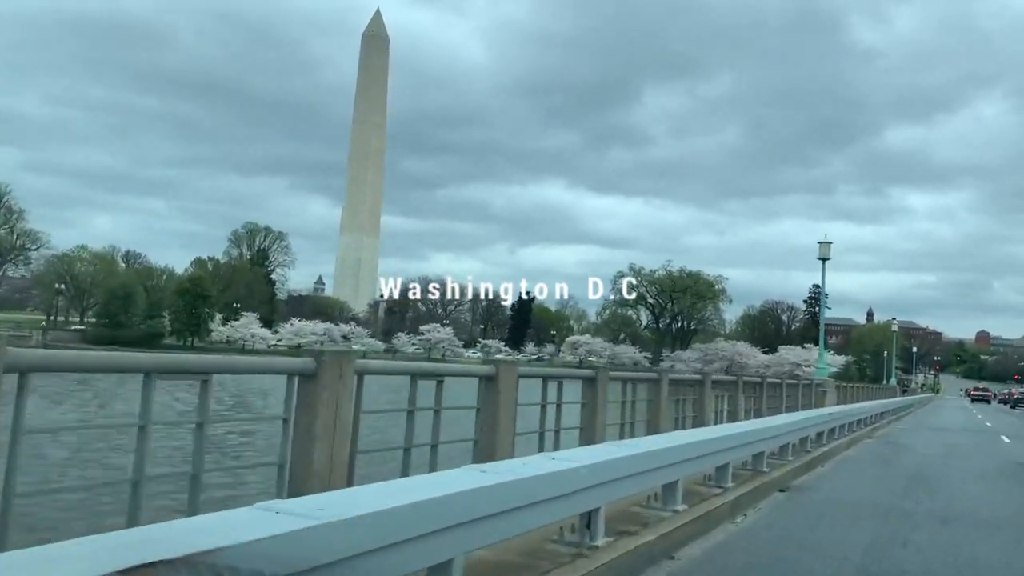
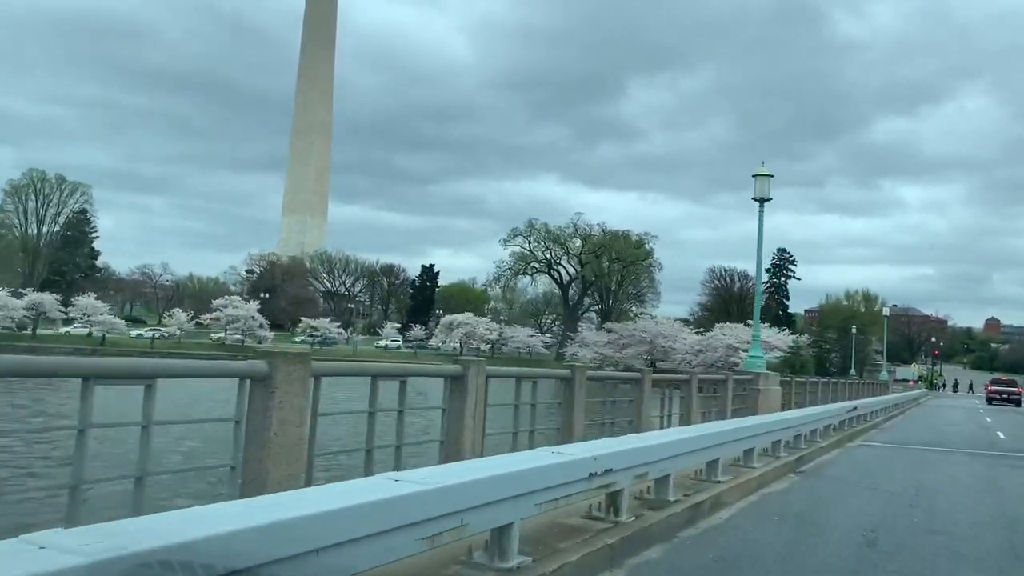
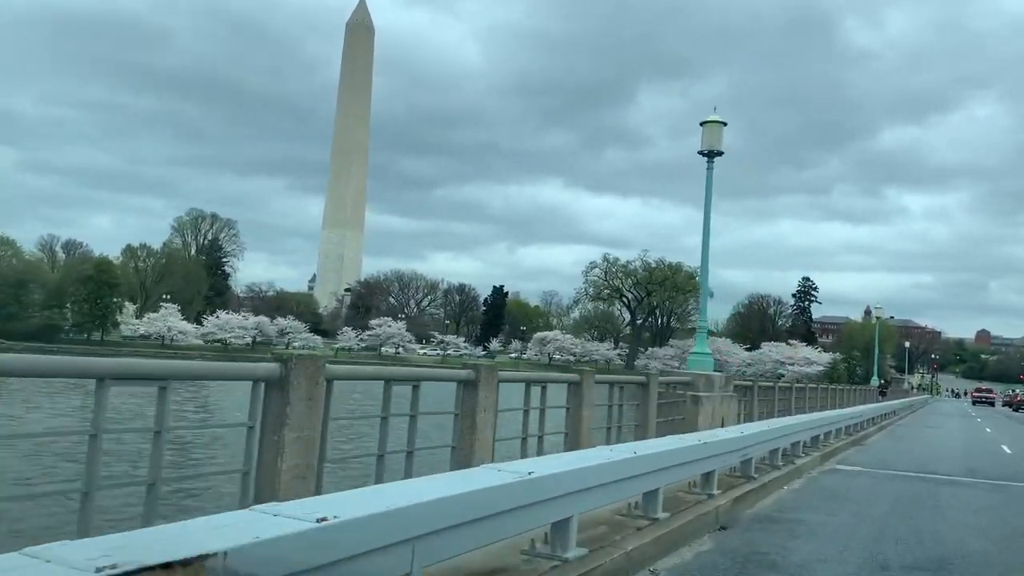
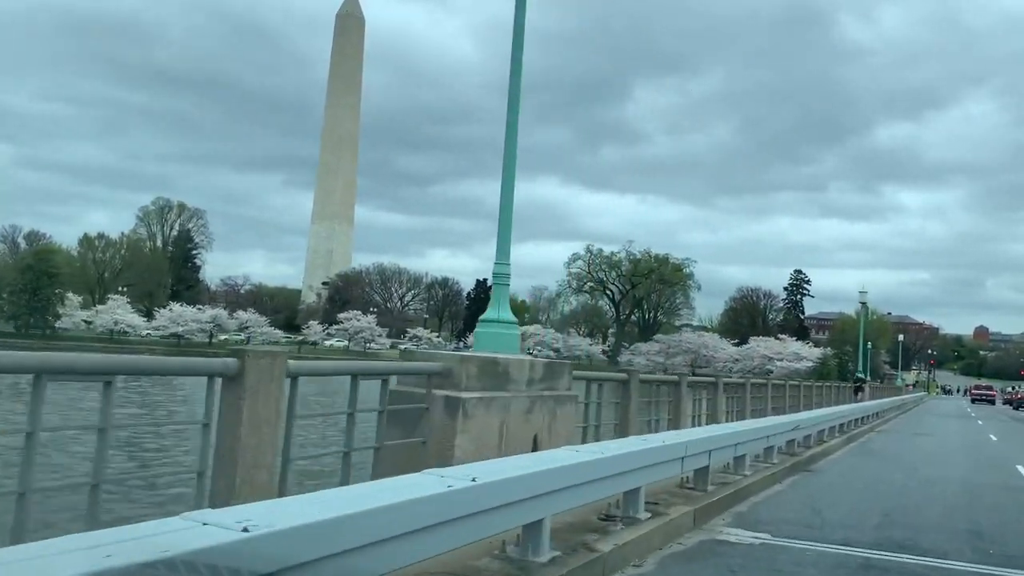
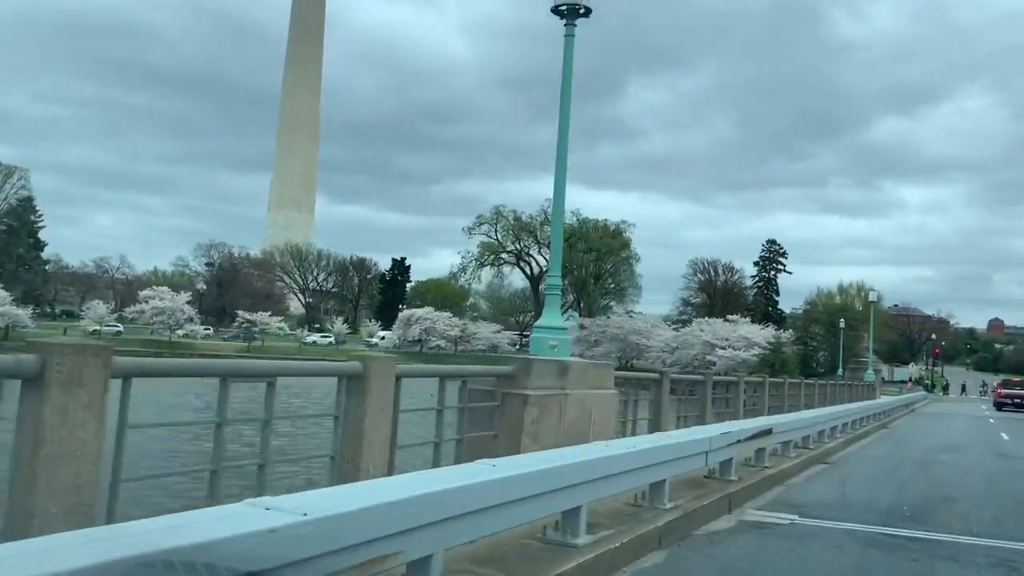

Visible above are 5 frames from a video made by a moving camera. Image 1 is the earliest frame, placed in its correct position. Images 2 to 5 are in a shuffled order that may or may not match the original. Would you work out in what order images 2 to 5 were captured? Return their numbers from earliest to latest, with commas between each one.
3, 4, 2, 5
